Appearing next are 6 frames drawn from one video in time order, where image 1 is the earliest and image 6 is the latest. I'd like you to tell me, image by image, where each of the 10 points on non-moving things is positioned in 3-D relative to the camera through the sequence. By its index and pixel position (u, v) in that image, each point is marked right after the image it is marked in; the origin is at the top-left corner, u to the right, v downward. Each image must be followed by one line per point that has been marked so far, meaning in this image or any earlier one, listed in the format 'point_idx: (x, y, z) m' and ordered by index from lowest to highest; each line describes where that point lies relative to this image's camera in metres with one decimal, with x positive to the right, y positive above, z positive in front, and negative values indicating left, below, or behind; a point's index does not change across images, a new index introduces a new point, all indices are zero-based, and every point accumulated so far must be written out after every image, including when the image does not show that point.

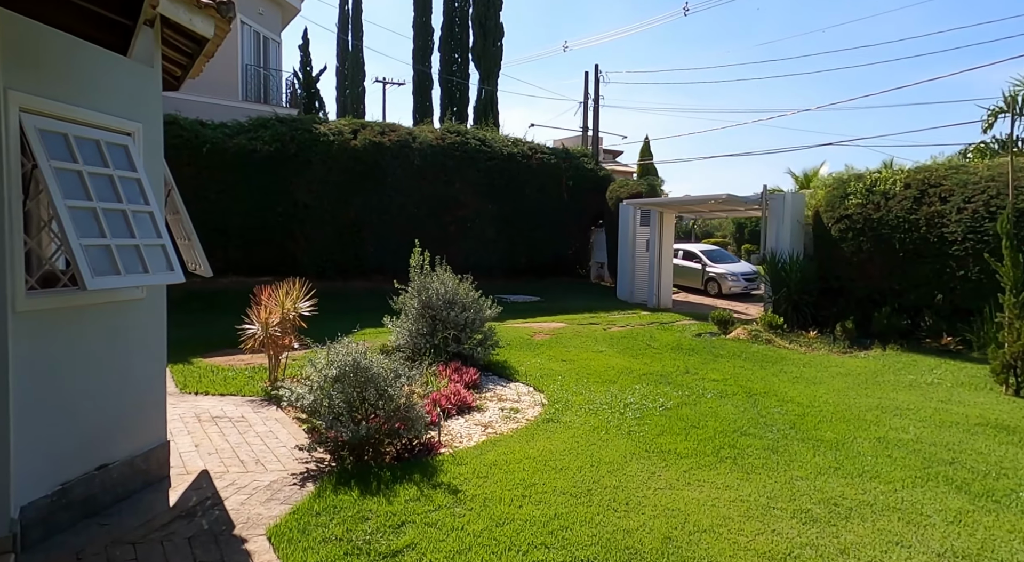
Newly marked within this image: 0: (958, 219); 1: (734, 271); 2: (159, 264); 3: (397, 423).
0: (+6.5, +0.9, +8.7) m
1: (+6.6, +0.3, +17.9) m
2: (-2.0, +0.1, +3.3) m
3: (-0.8, -1.0, +4.4) m
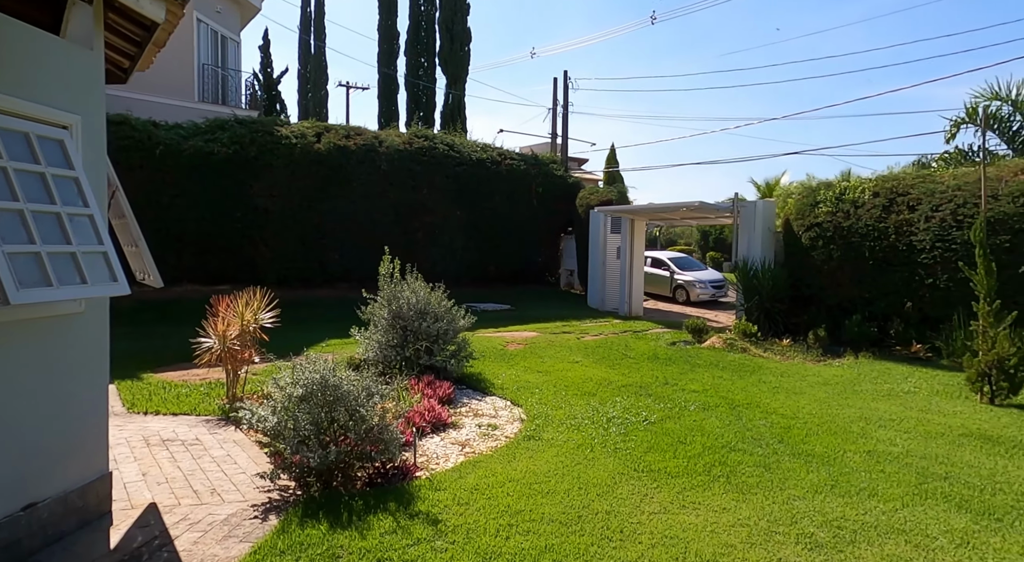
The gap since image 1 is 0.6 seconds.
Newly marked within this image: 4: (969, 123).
0: (+6.1, +0.8, +8.8) m
1: (+5.6, +0.1, +18.0) m
2: (-2.0, 0.0, +2.9) m
3: (-1.0, -1.1, +4.0) m
4: (+8.0, +2.8, +10.5) m
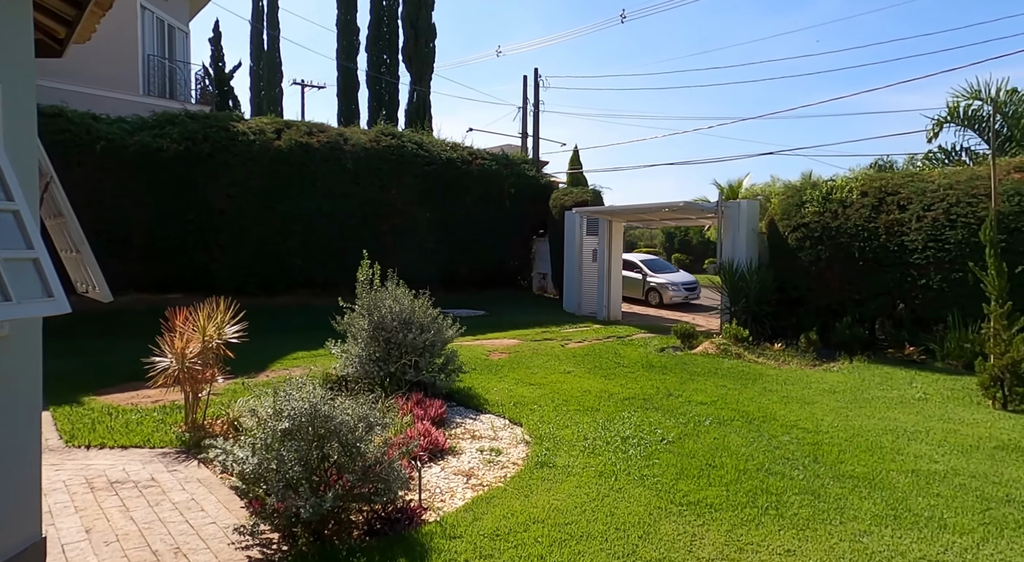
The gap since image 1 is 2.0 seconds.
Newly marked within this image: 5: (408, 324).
0: (+5.9, +0.8, +8.7) m
1: (+4.8, 0.0, +17.7) m
2: (-1.8, 0.0, +2.2) m
3: (-0.8, -1.2, +3.4) m
4: (+7.6, +2.8, +10.4) m
5: (-1.1, -0.4, +6.3) m
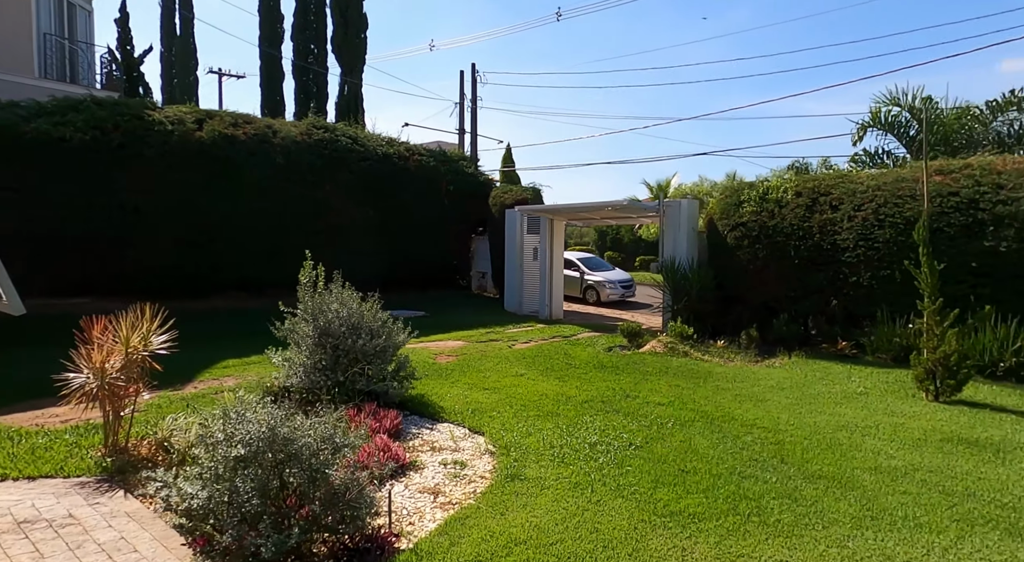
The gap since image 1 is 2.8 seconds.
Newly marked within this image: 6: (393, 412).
0: (+5.1, +0.8, +9.1) m
1: (+3.0, +0.1, +18.0) m
2: (-1.8, -0.1, +1.8) m
3: (-0.9, -1.2, +3.1) m
4: (+6.6, +2.8, +11.0) m
5: (-1.5, -0.5, +5.9) m
6: (-1.1, -1.2, +5.4) m
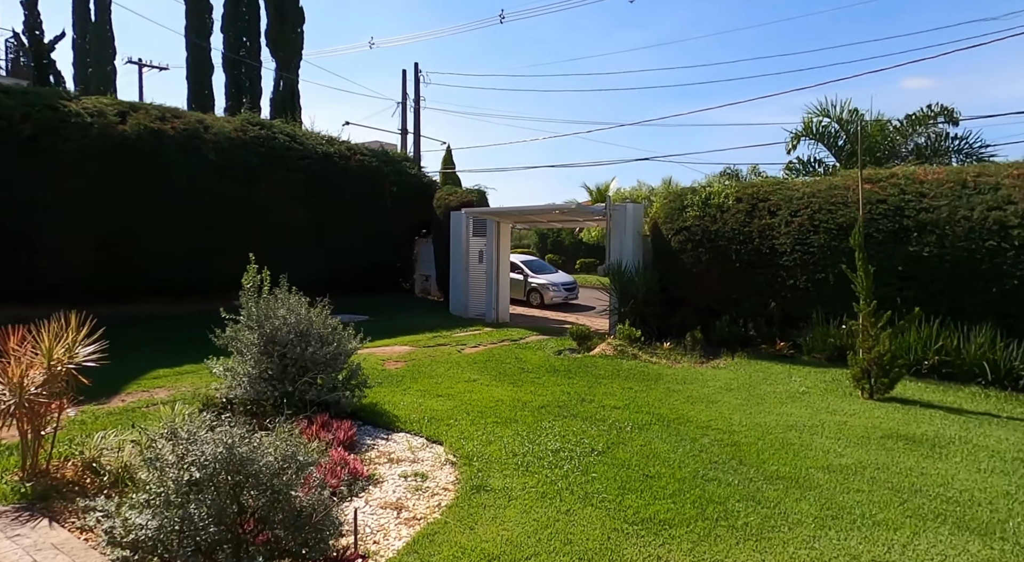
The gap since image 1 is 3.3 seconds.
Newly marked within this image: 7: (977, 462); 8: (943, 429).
0: (+4.3, +0.8, +9.5) m
1: (+1.3, 0.0, +18.1) m
2: (-1.7, -0.1, +1.5) m
3: (-1.0, -1.2, +2.9) m
4: (+5.7, +2.8, +11.6) m
5: (-1.9, -0.5, +5.6) m
6: (-1.4, -1.2, +5.2) m
7: (+3.6, -1.4, +4.7) m
8: (+4.0, -1.4, +5.6) m
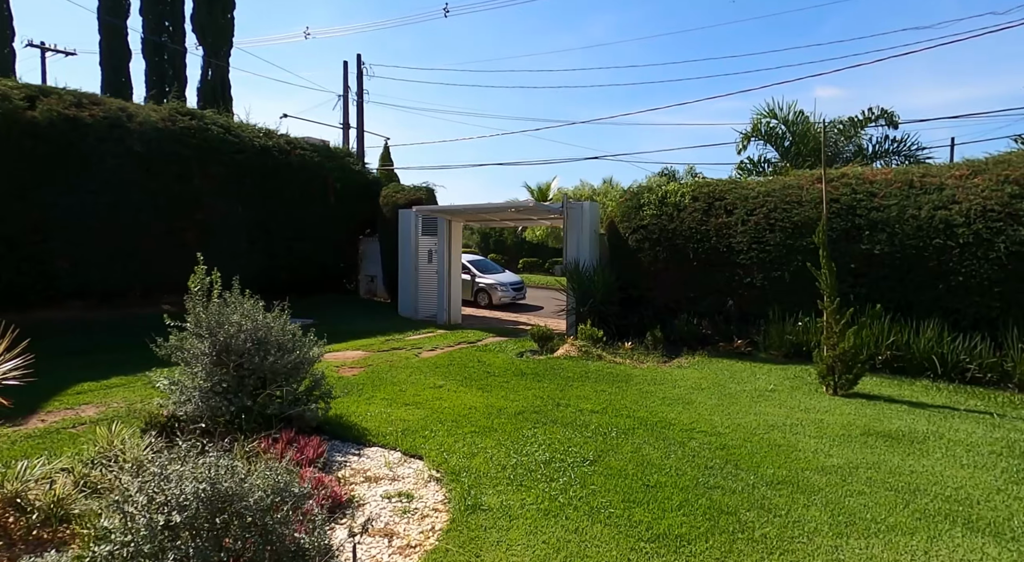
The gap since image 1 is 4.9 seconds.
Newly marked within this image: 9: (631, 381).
0: (+3.7, +0.8, +9.6) m
1: (-0.3, 0.0, +17.8) m
2: (-1.5, -0.1, +1.0) m
3: (-0.9, -1.2, +2.4) m
4: (+4.8, +2.8, +11.8) m
5: (-2.1, -0.5, +5.1) m
6: (-1.5, -1.2, +4.7) m
7: (+3.5, -1.4, +4.7) m
8: (+3.8, -1.4, +5.7) m
9: (+1.5, -1.2, +7.5) m
